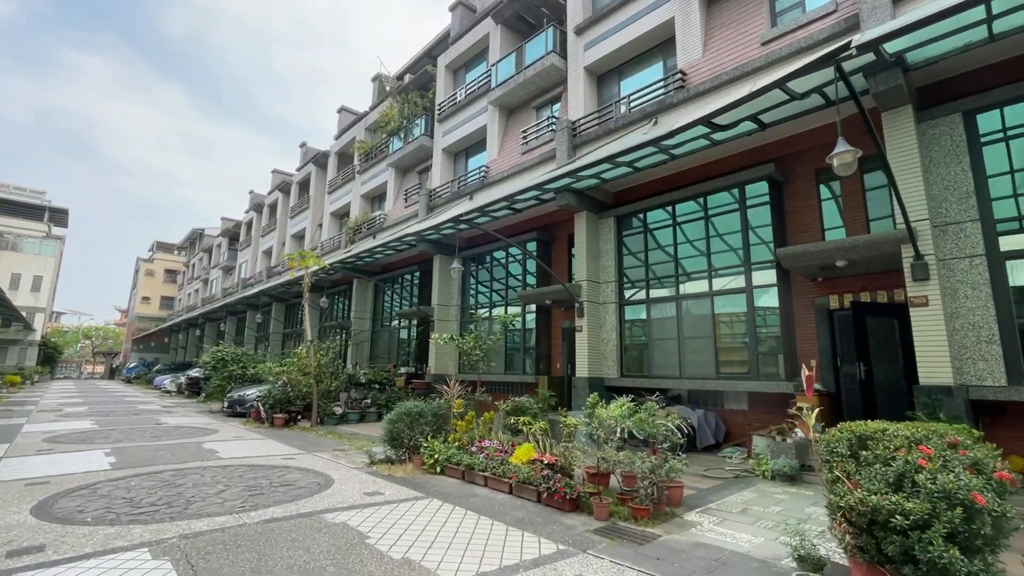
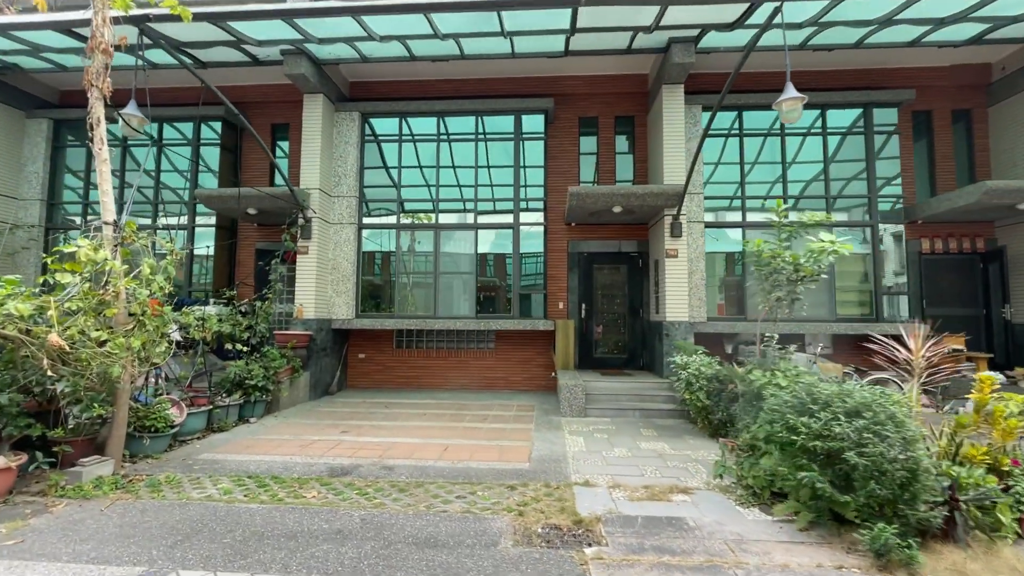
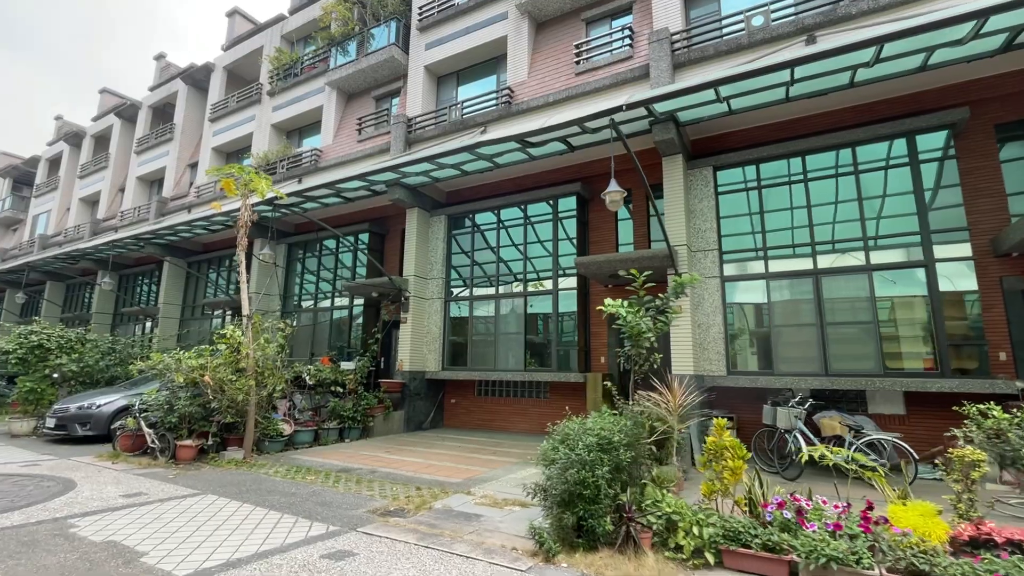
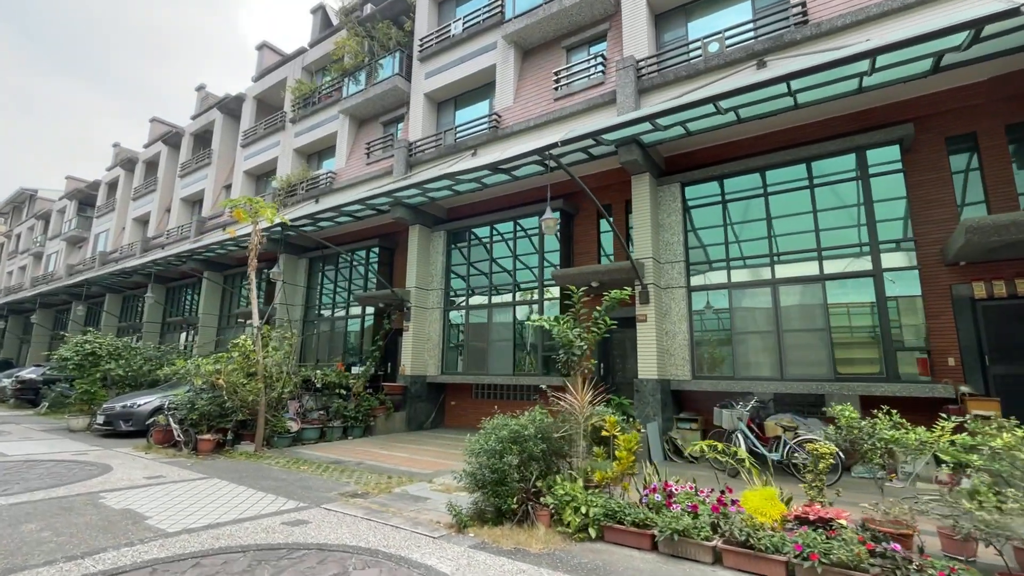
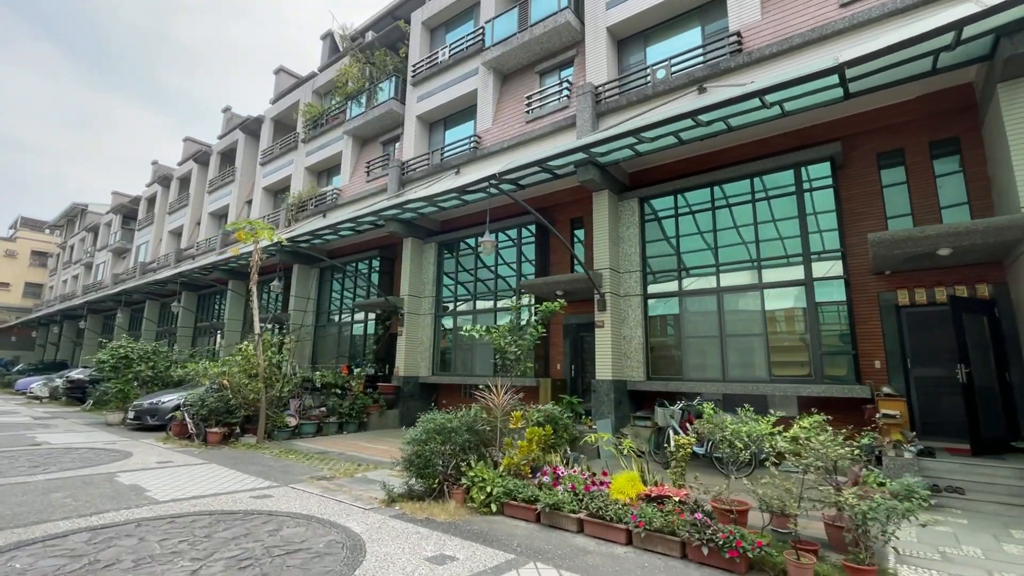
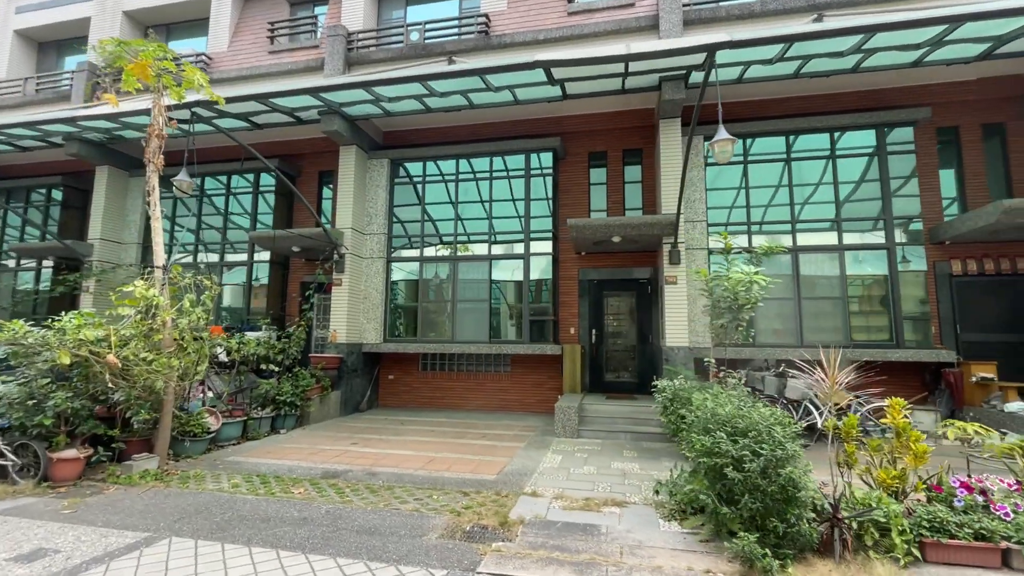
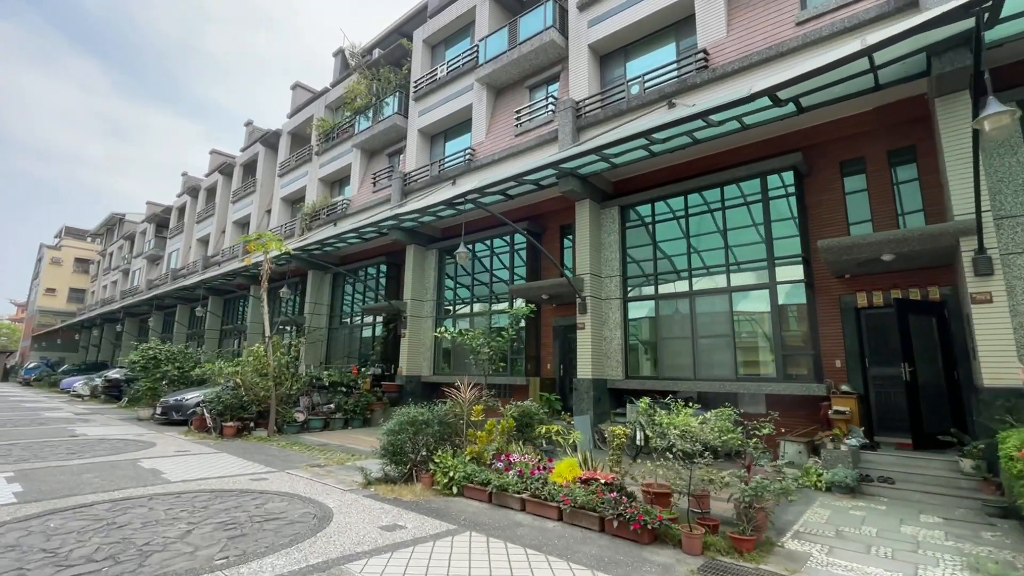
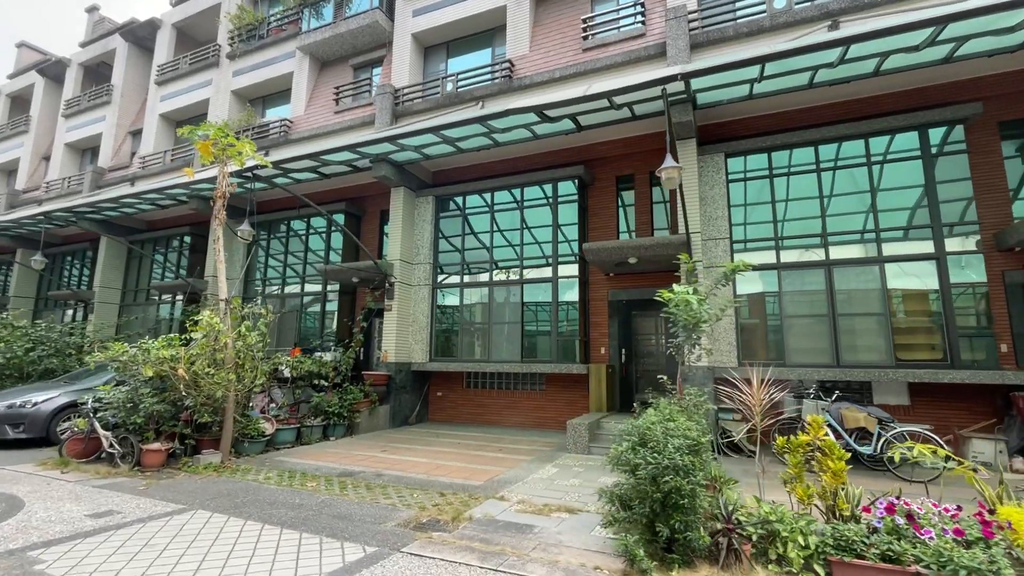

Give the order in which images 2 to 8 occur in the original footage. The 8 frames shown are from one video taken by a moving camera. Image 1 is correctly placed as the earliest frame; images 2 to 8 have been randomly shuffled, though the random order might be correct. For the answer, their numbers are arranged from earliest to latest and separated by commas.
7, 5, 4, 3, 8, 6, 2
